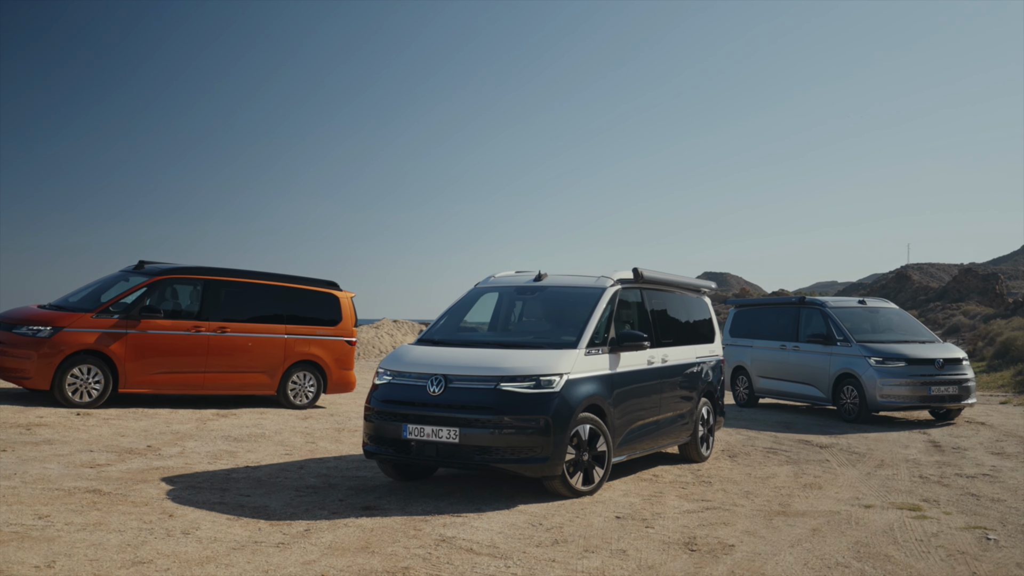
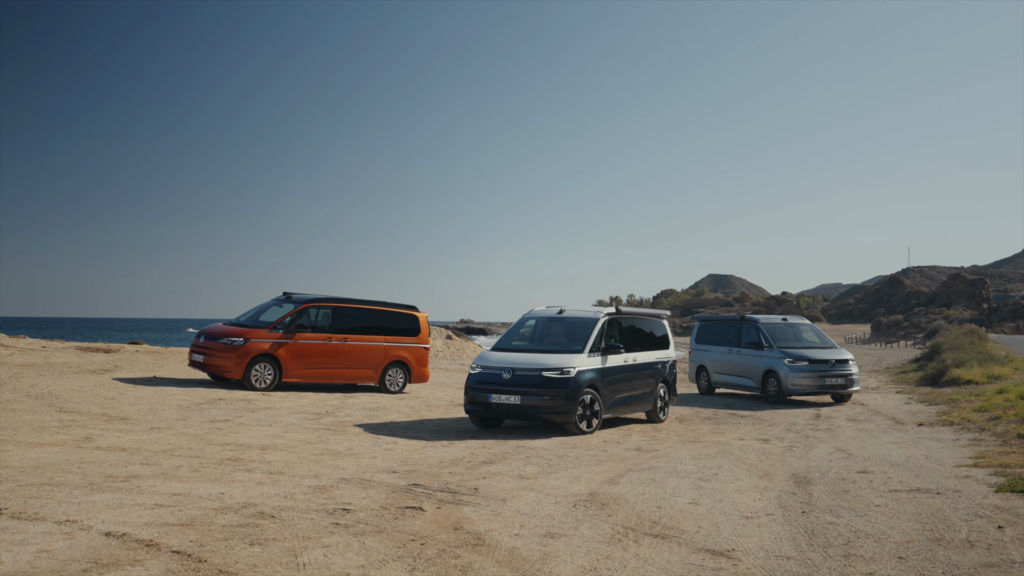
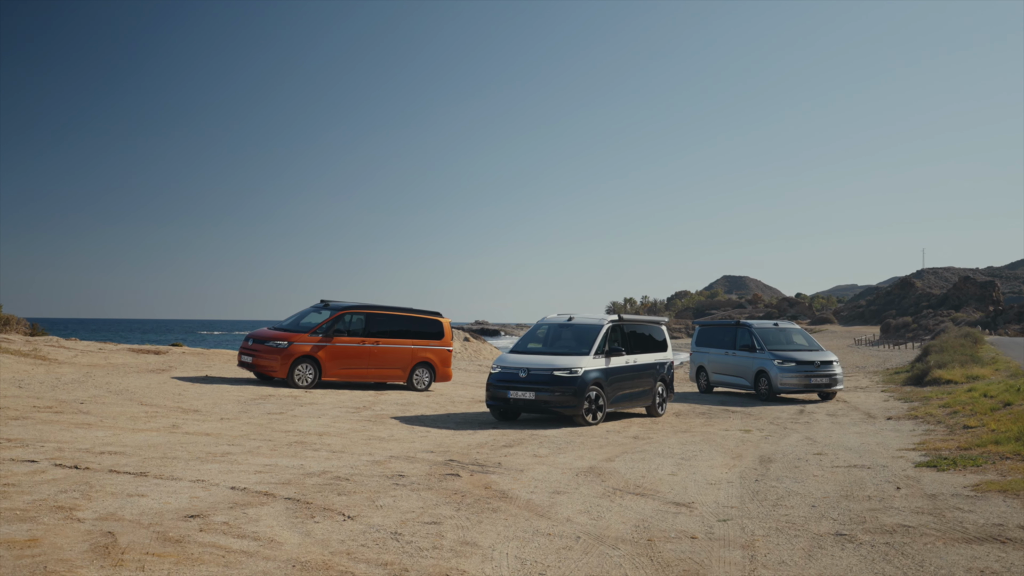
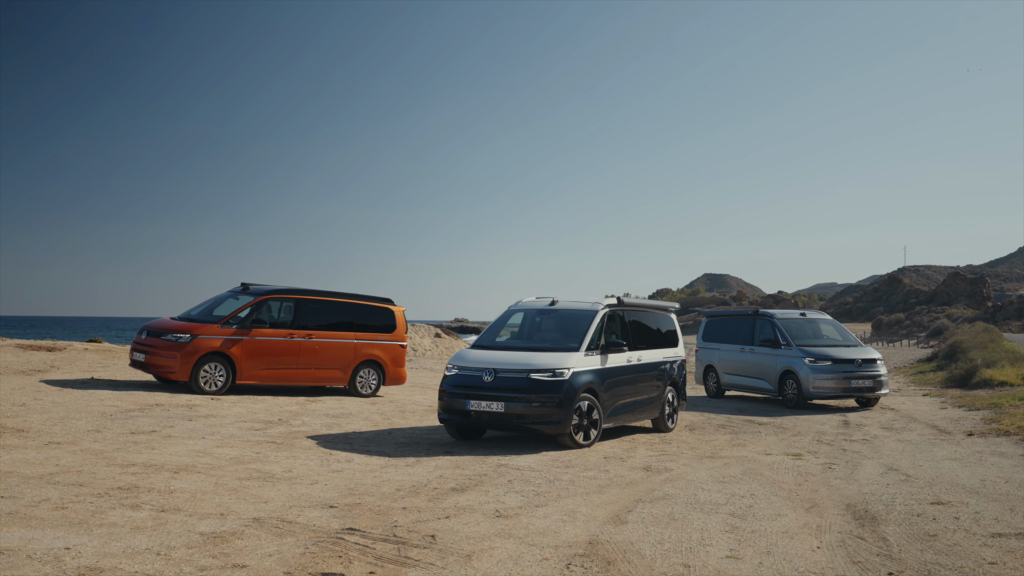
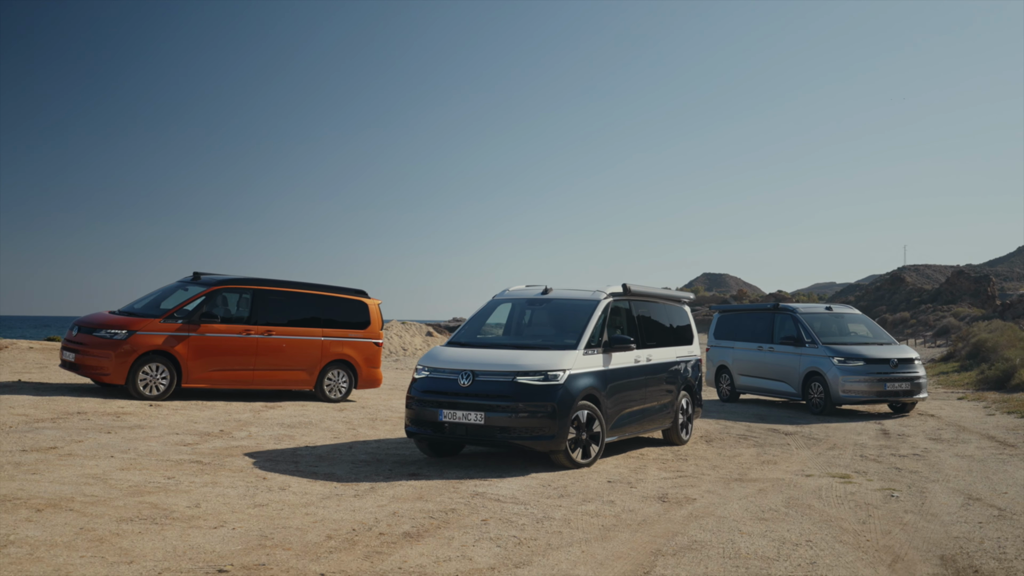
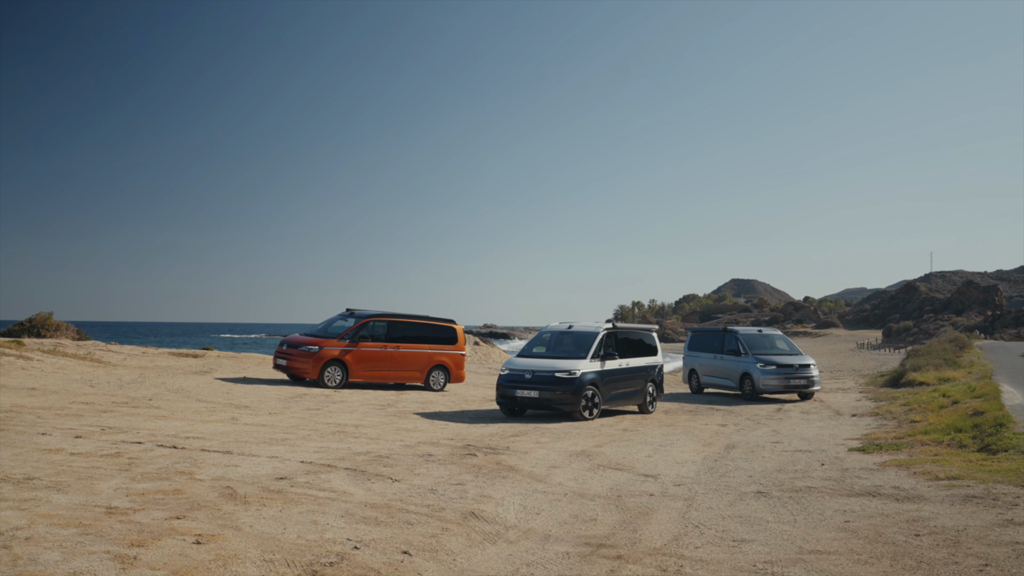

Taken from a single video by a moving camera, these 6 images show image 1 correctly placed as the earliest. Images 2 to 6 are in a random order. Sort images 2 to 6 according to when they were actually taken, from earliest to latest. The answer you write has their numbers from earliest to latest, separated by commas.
5, 4, 2, 3, 6
